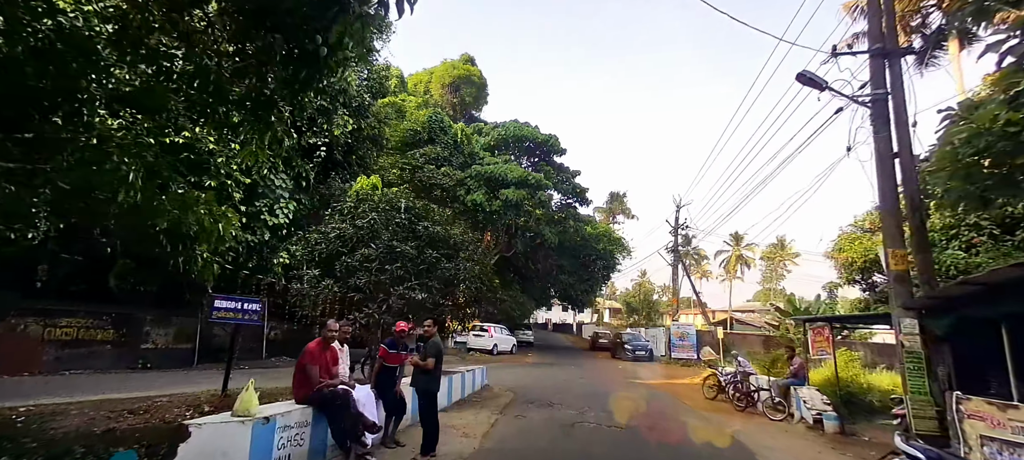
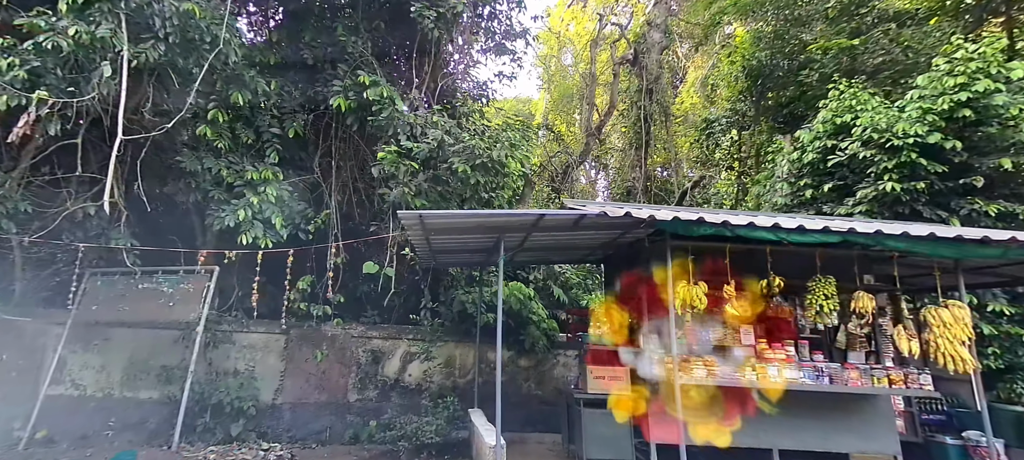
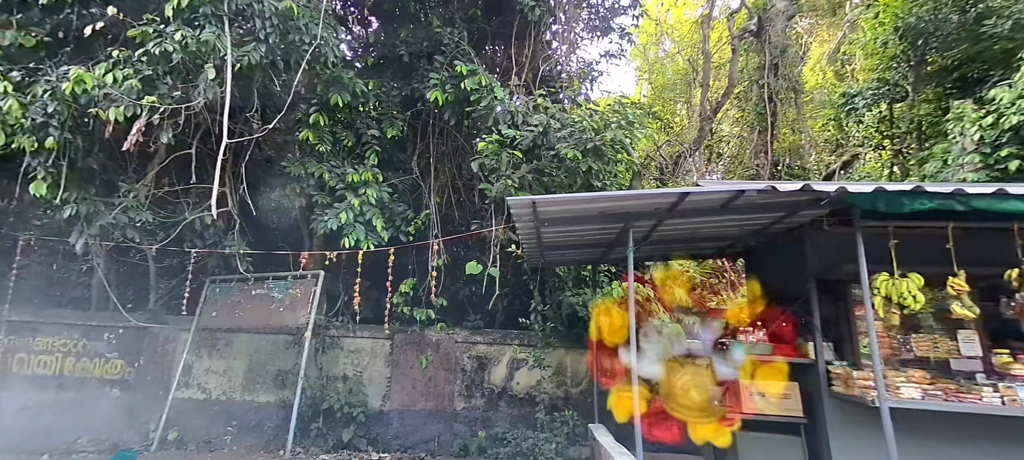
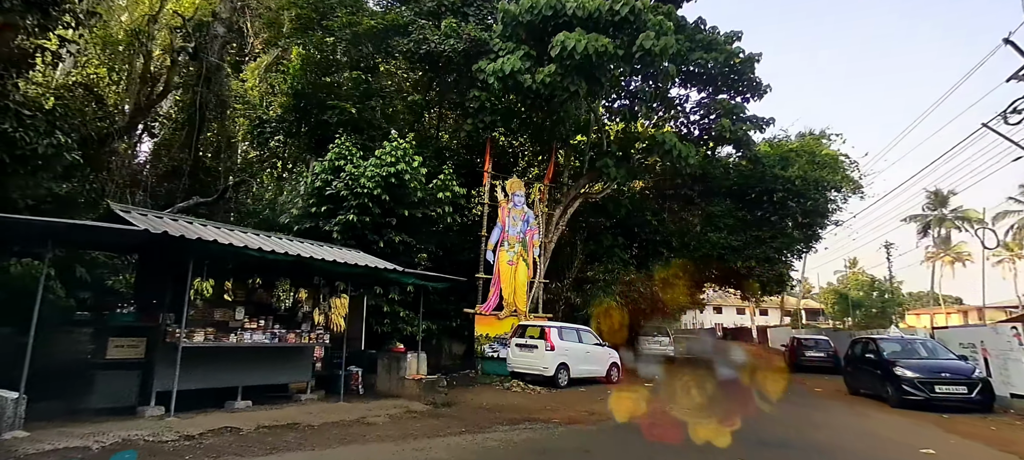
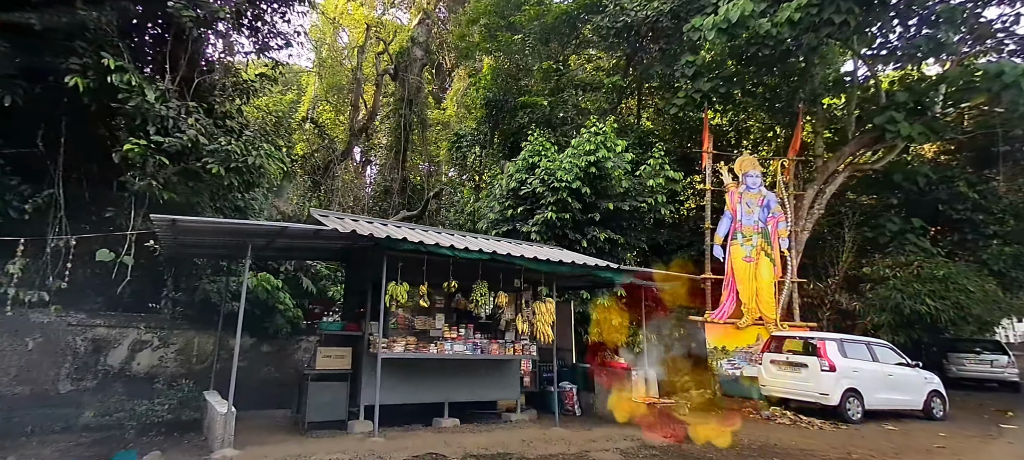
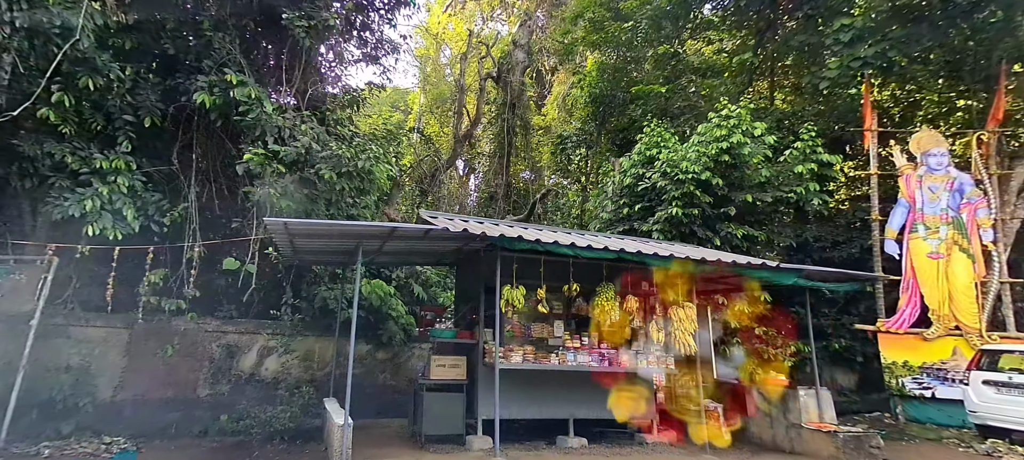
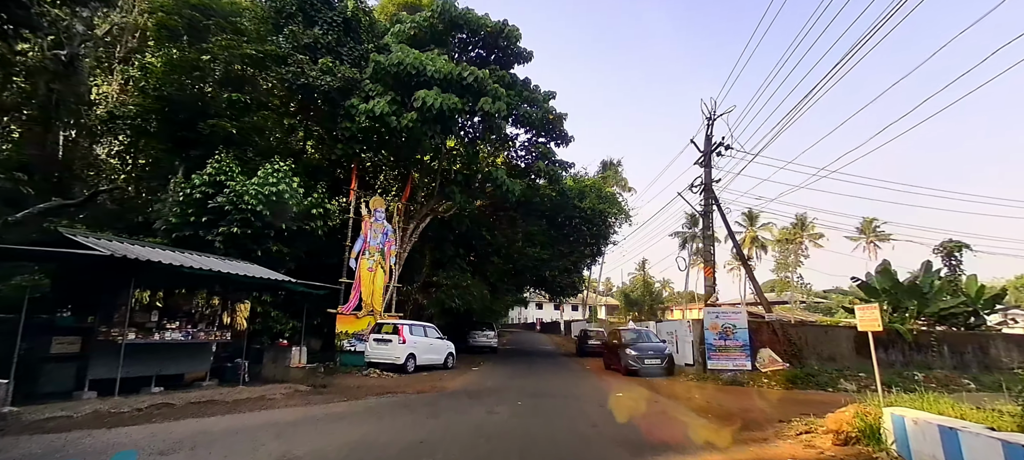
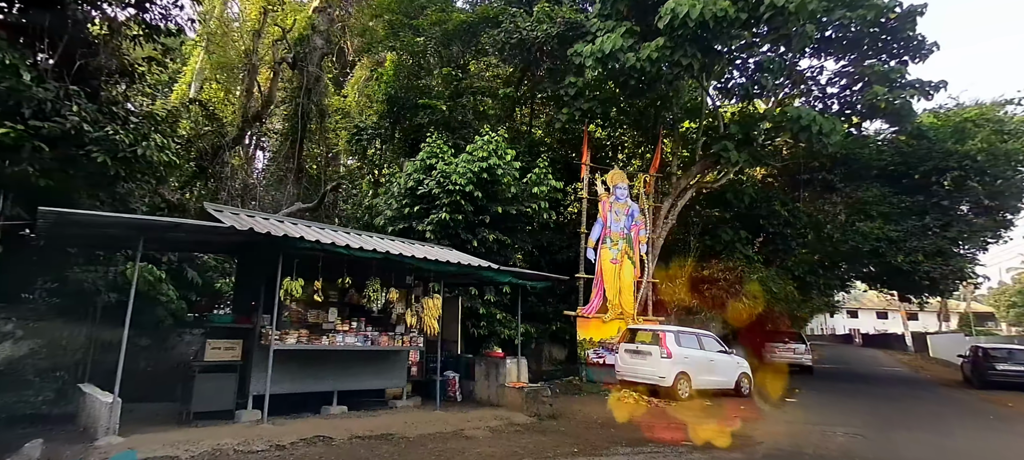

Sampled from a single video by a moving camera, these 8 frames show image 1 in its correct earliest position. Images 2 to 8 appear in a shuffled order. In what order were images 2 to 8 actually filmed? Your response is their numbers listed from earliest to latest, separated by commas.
7, 4, 8, 5, 6, 2, 3
